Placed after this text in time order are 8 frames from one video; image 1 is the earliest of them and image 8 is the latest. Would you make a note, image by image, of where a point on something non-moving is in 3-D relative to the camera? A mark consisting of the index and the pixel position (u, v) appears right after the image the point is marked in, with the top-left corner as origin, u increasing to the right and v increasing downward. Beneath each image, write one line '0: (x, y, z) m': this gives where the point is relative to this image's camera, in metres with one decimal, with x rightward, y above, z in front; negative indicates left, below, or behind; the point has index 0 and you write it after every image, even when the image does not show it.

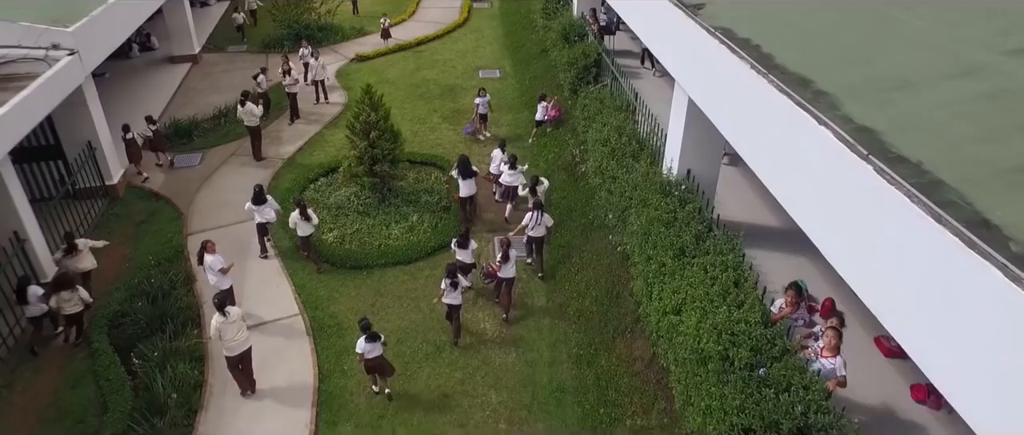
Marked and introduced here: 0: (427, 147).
0: (-1.6, +1.3, +11.9) m
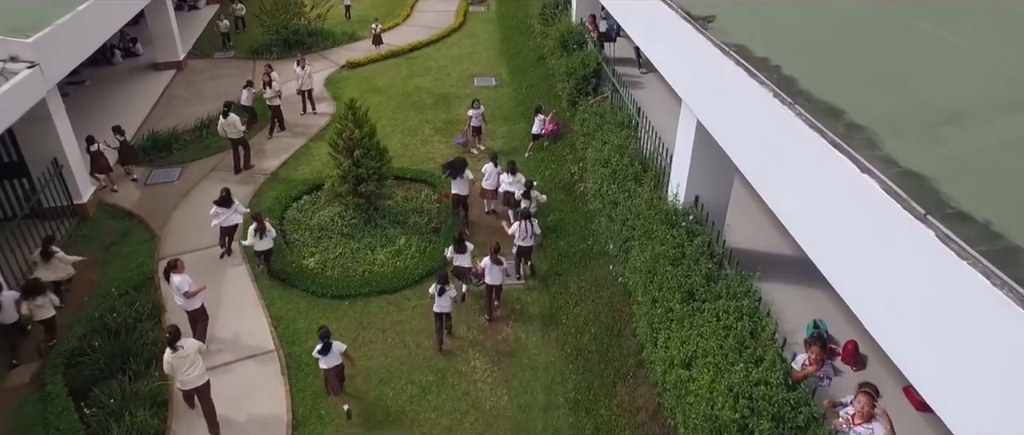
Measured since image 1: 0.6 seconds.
0: (-1.7, +1.0, +11.3) m
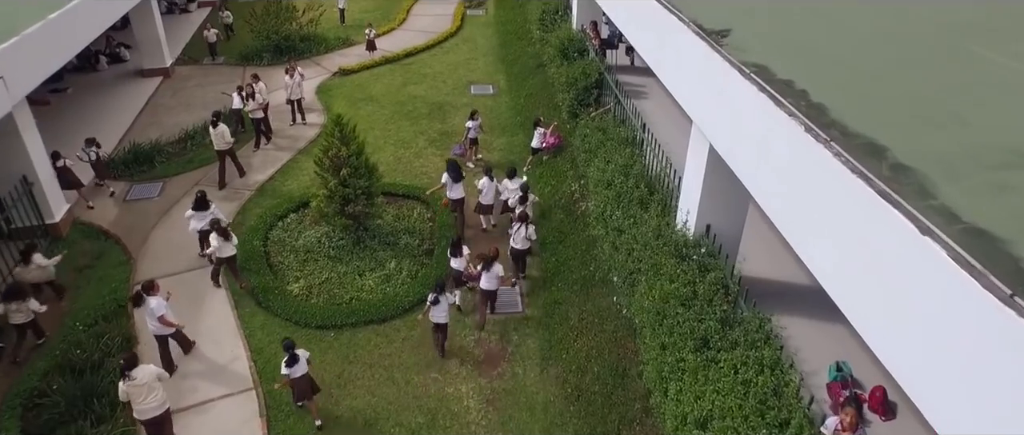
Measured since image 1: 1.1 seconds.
0: (-1.7, +0.7, +10.8) m
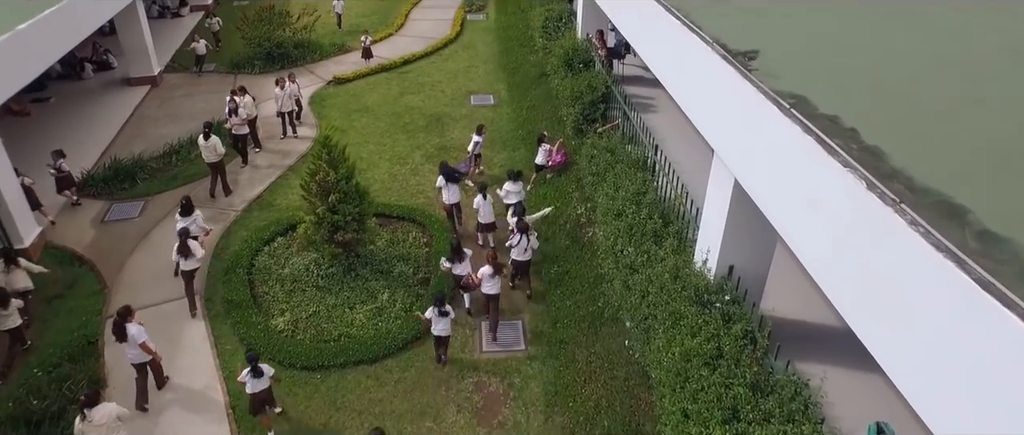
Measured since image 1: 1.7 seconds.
0: (-1.7, +0.4, +10.1) m
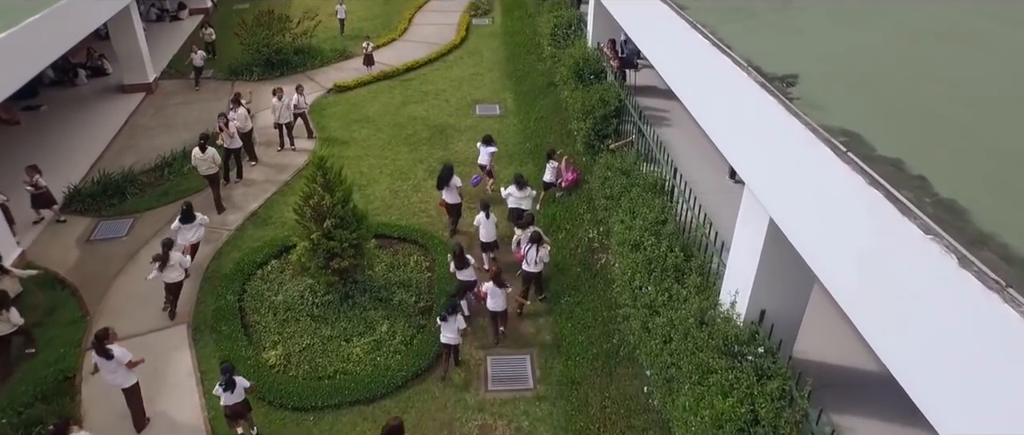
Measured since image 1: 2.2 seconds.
0: (-1.6, +0.1, +9.6) m
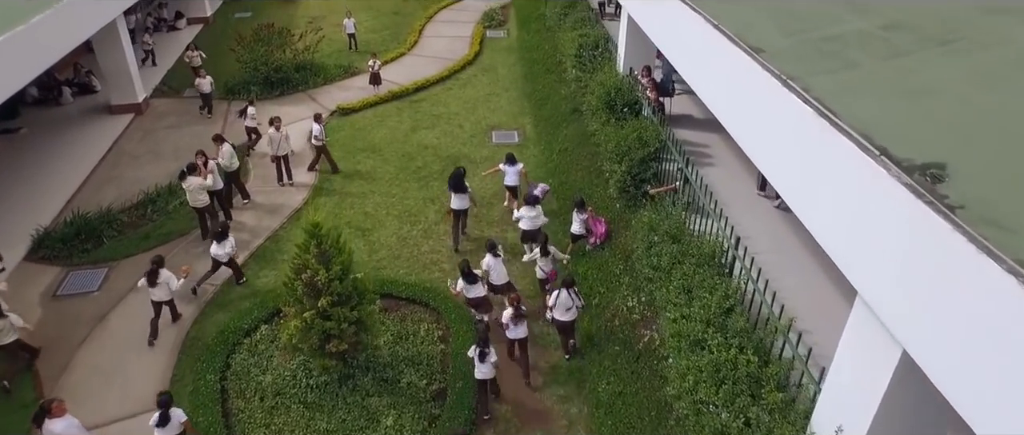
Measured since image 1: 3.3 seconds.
0: (-1.3, -0.7, +8.5) m
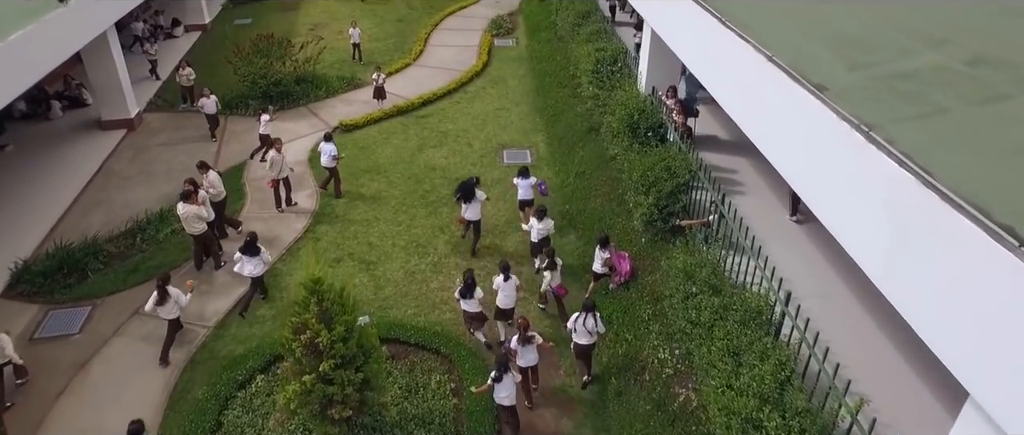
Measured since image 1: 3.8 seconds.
0: (-1.1, -1.1, +7.8) m
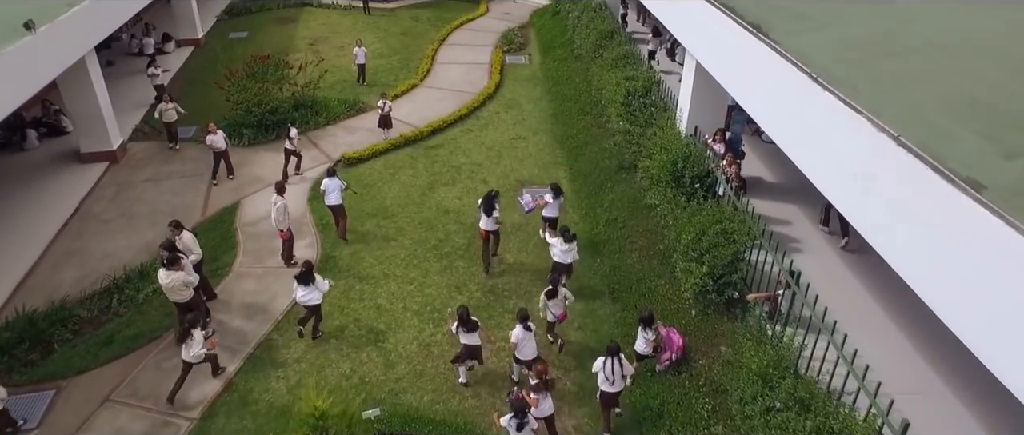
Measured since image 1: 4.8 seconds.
0: (-0.7, -1.9, +6.8) m
